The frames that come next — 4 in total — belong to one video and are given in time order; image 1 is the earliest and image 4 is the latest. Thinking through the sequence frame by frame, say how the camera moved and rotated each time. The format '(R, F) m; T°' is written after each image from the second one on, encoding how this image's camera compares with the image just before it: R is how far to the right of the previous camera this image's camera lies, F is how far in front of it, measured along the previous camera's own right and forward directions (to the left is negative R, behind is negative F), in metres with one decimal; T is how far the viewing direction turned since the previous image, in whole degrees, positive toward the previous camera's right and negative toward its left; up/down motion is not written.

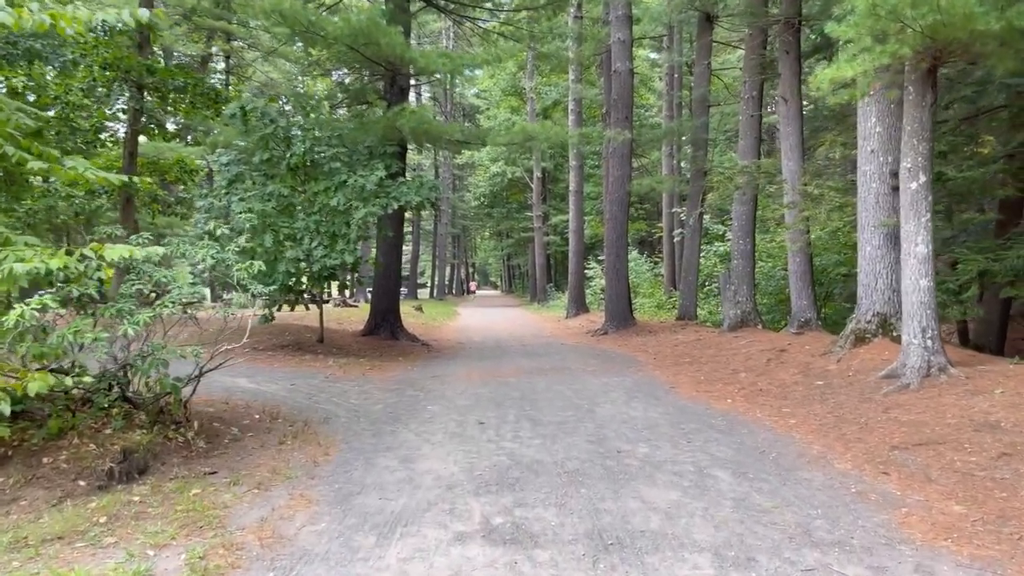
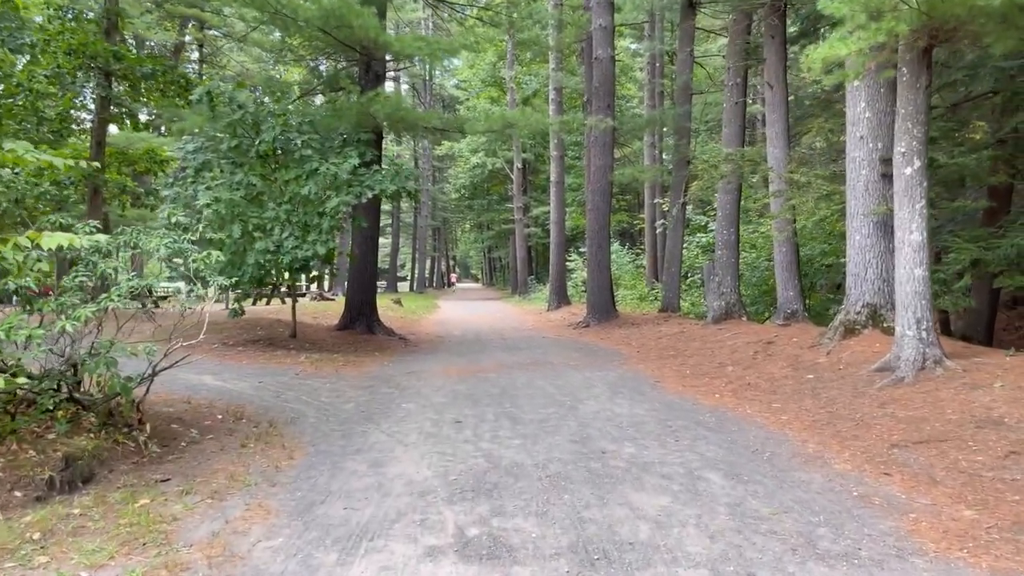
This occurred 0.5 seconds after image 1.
(0.0, +0.4) m; +1°
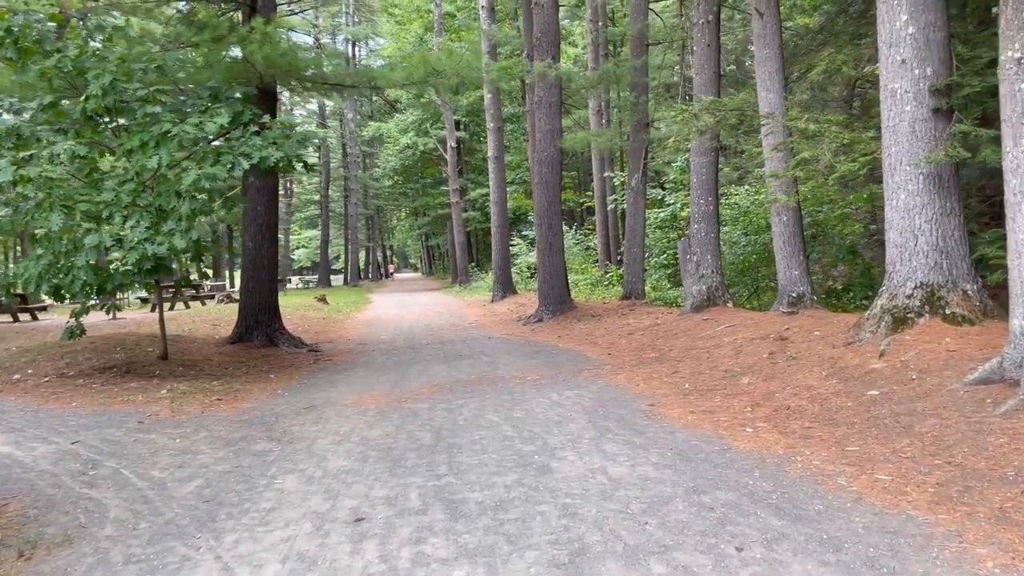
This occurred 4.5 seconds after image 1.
(+0.1, +2.7) m; +4°
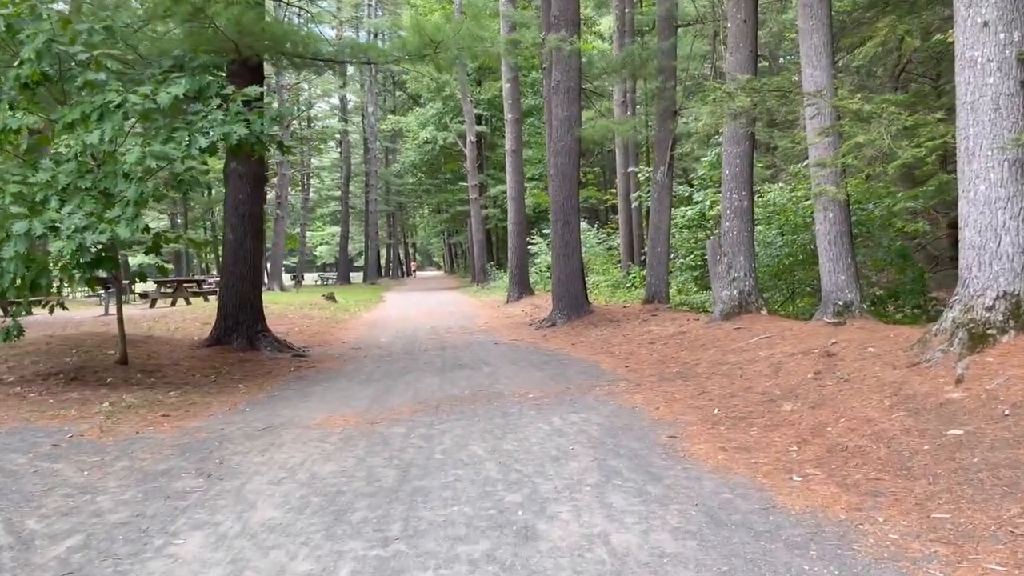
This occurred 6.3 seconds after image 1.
(+0.2, +1.2) m; -2°
